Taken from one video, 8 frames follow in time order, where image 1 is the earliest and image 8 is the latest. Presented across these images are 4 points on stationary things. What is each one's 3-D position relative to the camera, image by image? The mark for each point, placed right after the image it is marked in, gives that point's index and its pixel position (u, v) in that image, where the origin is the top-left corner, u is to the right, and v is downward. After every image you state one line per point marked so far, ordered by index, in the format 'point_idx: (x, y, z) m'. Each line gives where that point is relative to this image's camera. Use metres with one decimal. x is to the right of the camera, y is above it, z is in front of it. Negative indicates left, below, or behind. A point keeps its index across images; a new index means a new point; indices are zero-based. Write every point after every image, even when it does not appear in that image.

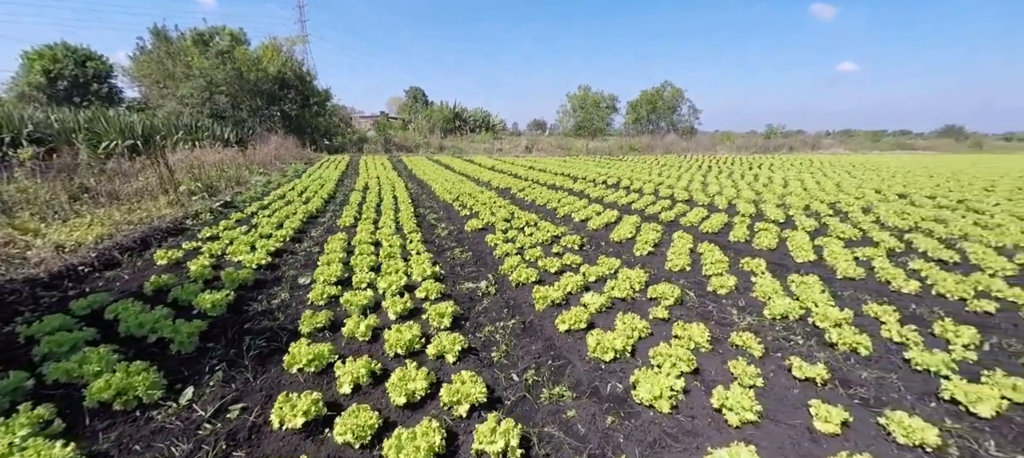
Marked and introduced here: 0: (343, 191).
0: (-6.9, +1.6, +16.5) m
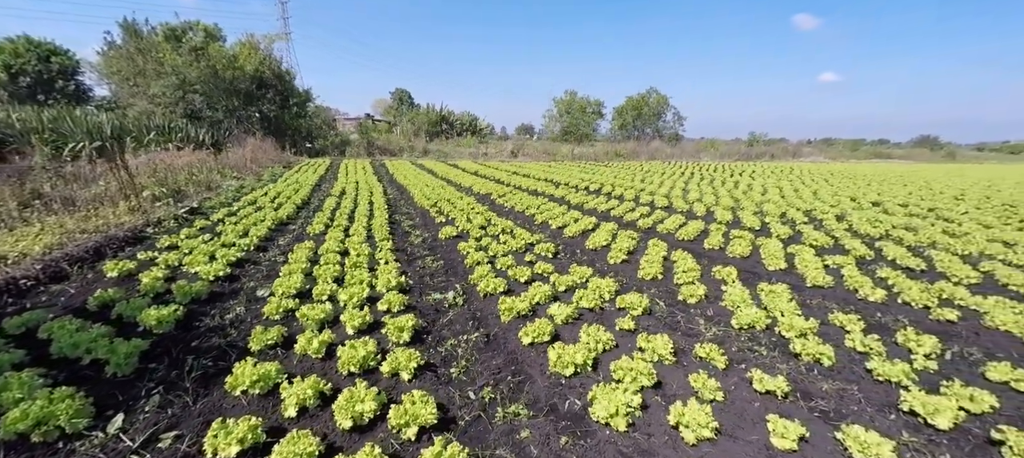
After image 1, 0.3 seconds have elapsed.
0: (-7.7, +1.3, +16.2) m
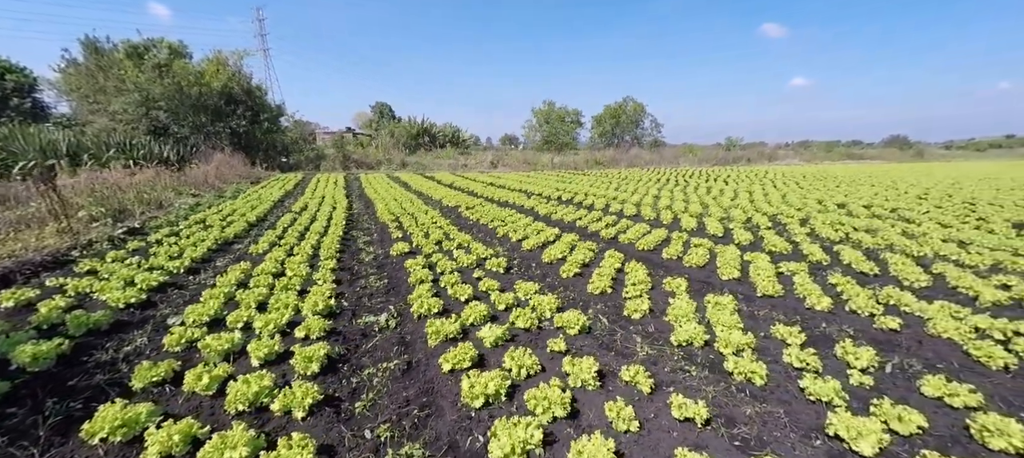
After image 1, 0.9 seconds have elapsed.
0: (-9.1, +0.6, +15.7) m
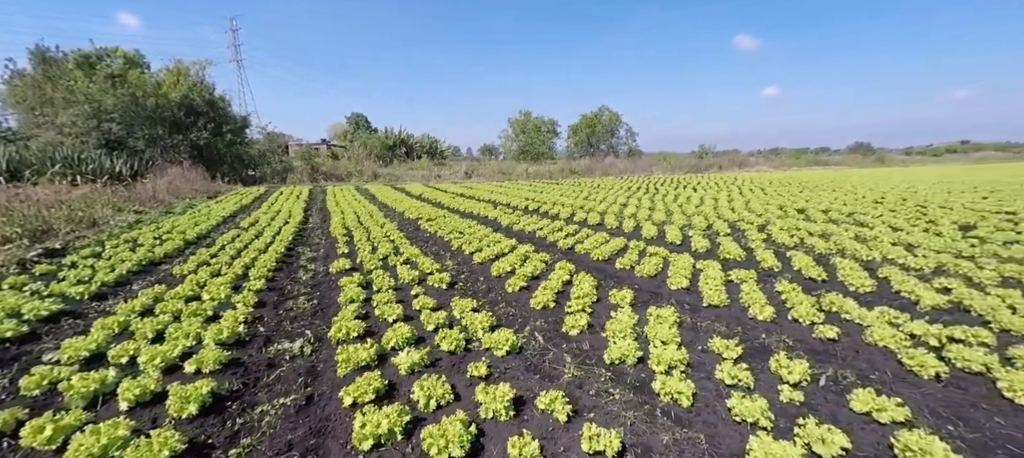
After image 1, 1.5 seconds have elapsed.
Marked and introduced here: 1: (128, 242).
0: (-10.6, 0.0, +14.9) m
1: (-11.0, -0.4, +11.6) m
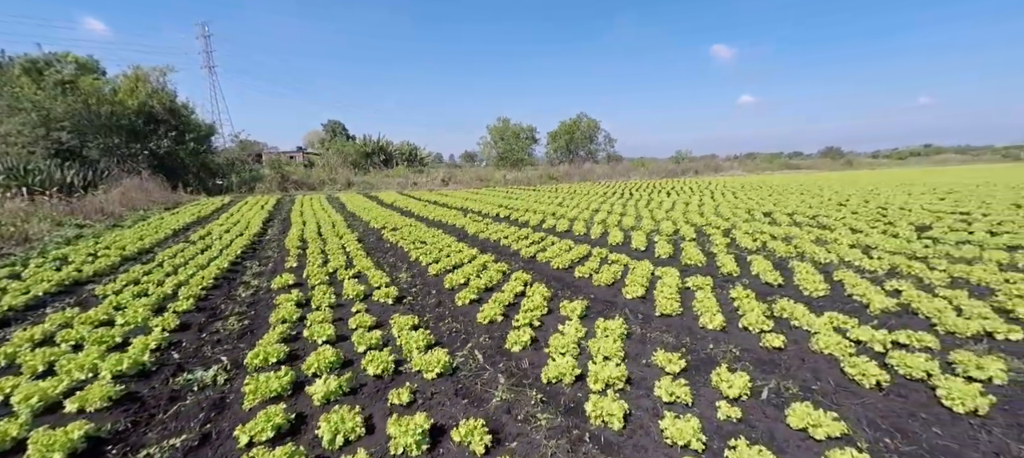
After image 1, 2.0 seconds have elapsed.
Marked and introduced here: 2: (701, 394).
0: (-11.8, -0.5, +14.1) m
1: (-12.1, -0.8, +10.8) m
2: (+2.2, -1.9, +4.6) m
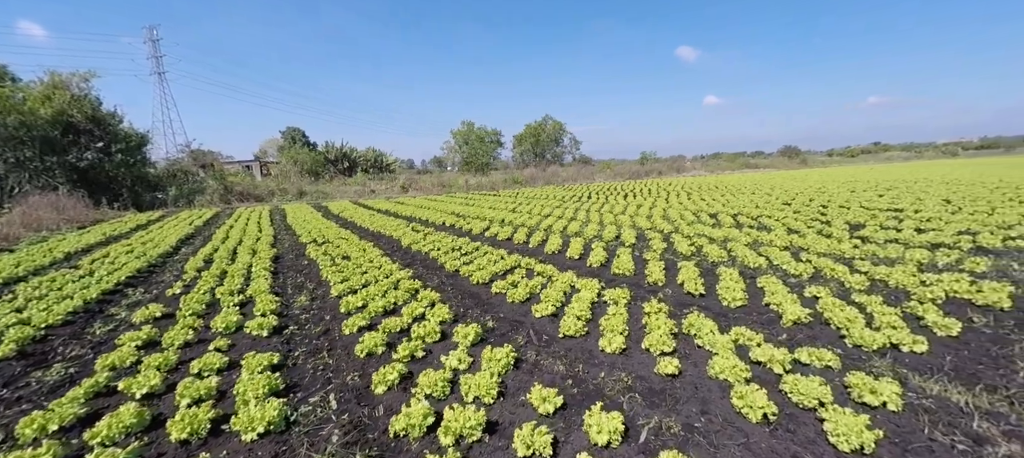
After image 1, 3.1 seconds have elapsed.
0: (-14.1, -1.2, +12.5) m
1: (-14.1, -1.5, +9.2) m
2: (+0.6, -2.1, +4.0) m
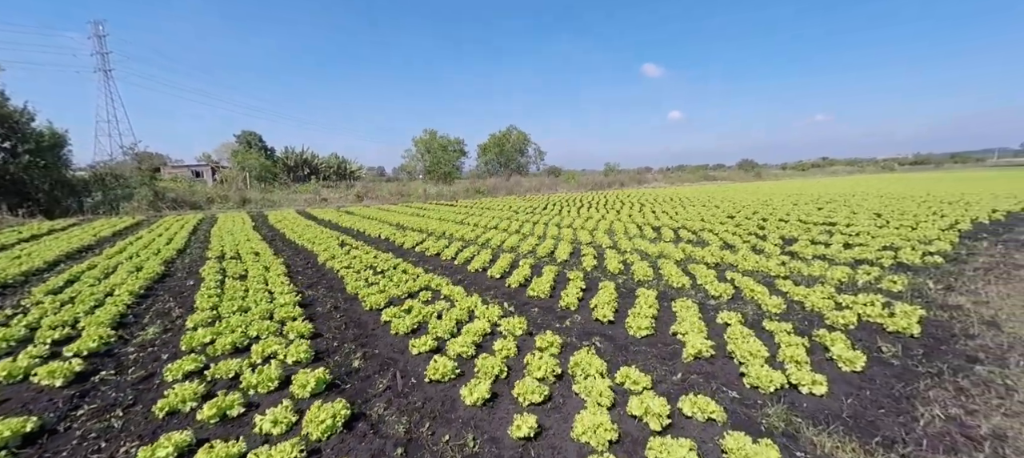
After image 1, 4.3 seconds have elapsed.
0: (-16.4, -1.6, +10.4) m
1: (-16.2, -1.8, +7.1) m
2: (-1.2, -2.4, +3.0) m
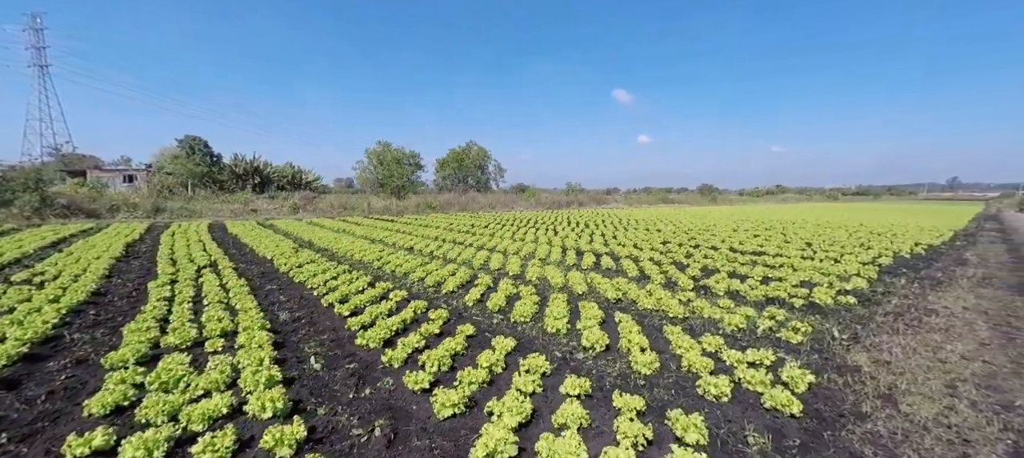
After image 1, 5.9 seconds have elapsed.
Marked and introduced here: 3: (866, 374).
0: (-19.7, -1.7, +6.9) m
1: (-19.2, -1.8, +3.7) m
2: (-3.9, -2.6, +0.8) m
3: (+5.7, -2.3, +6.5) m
